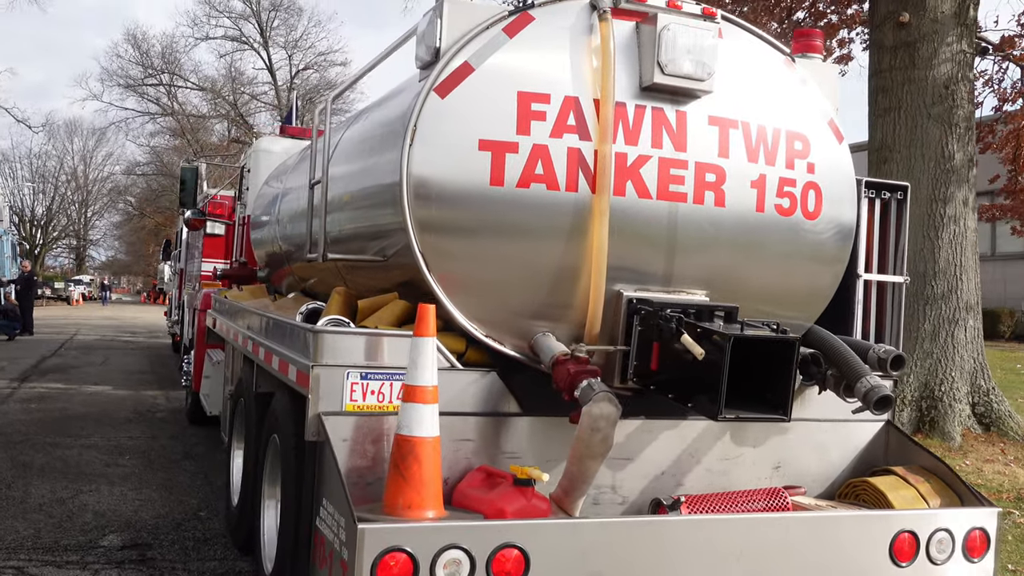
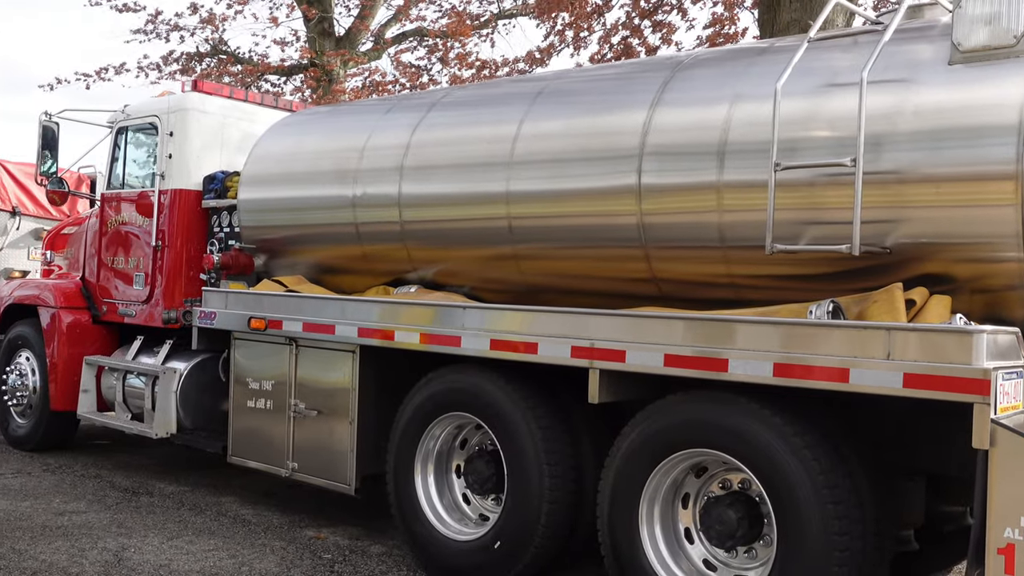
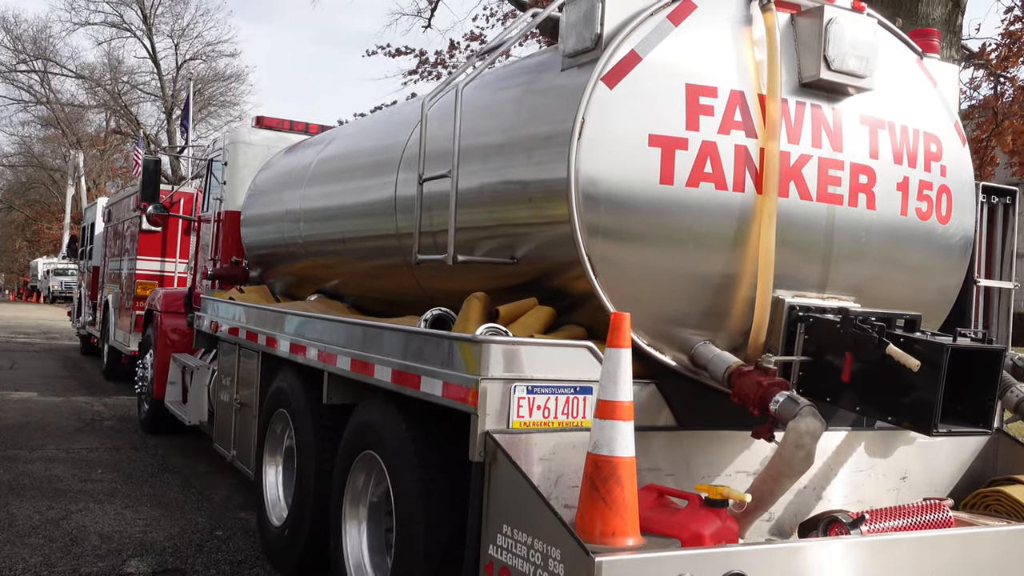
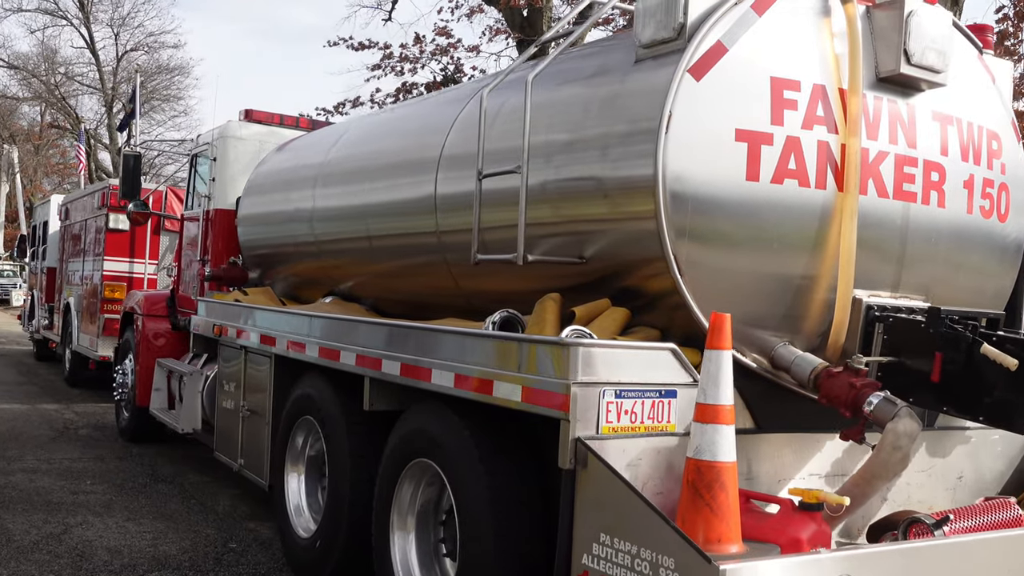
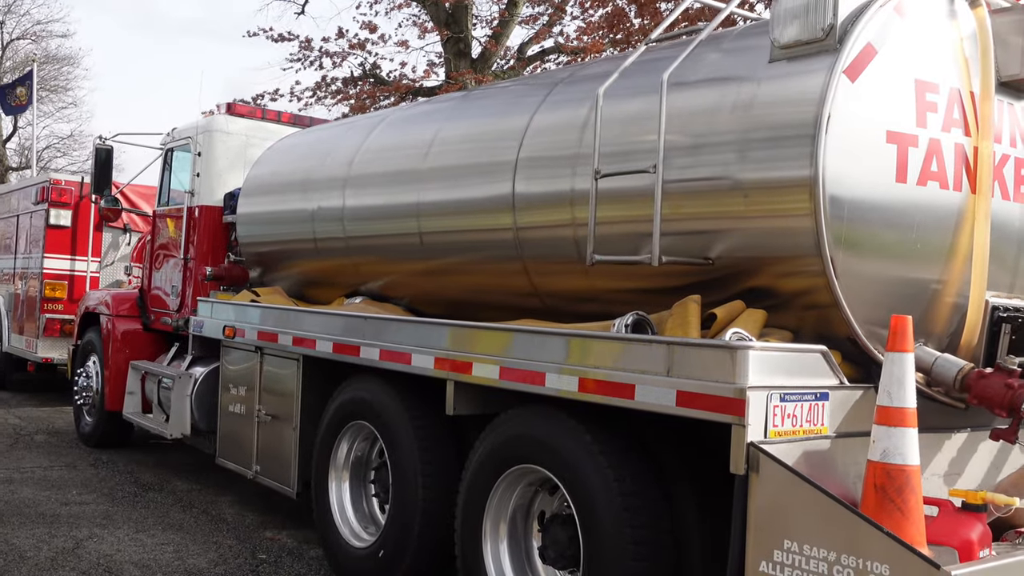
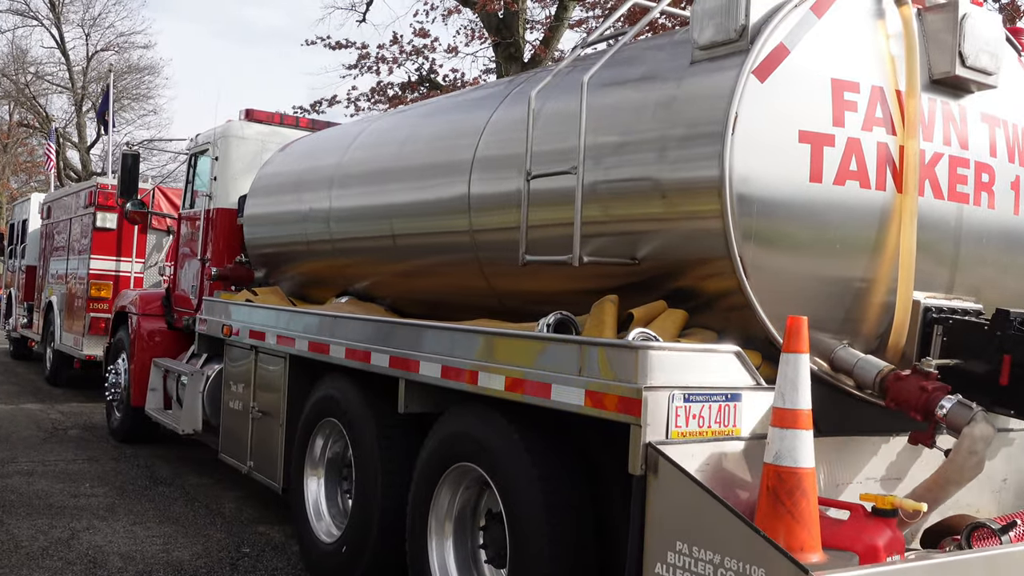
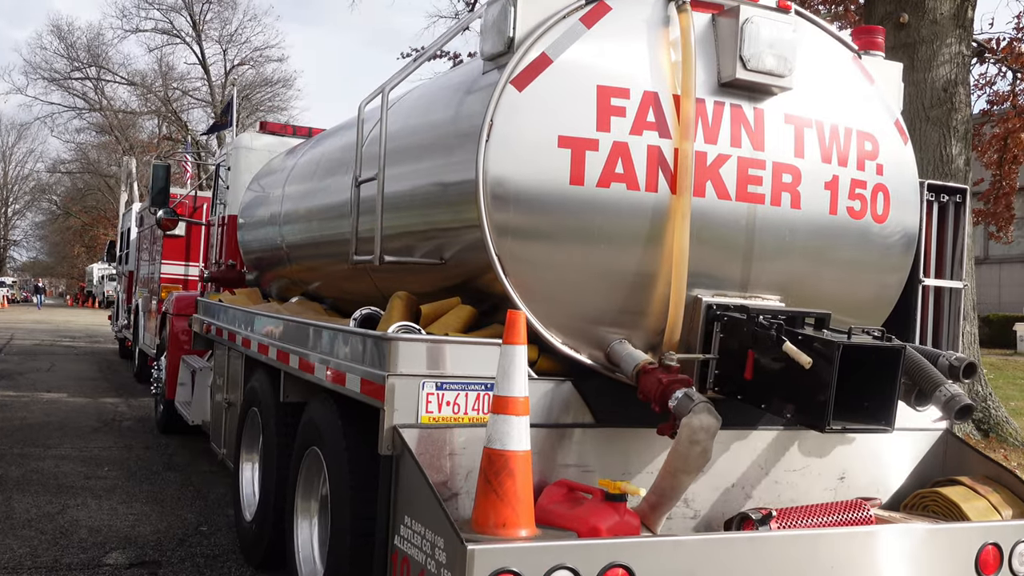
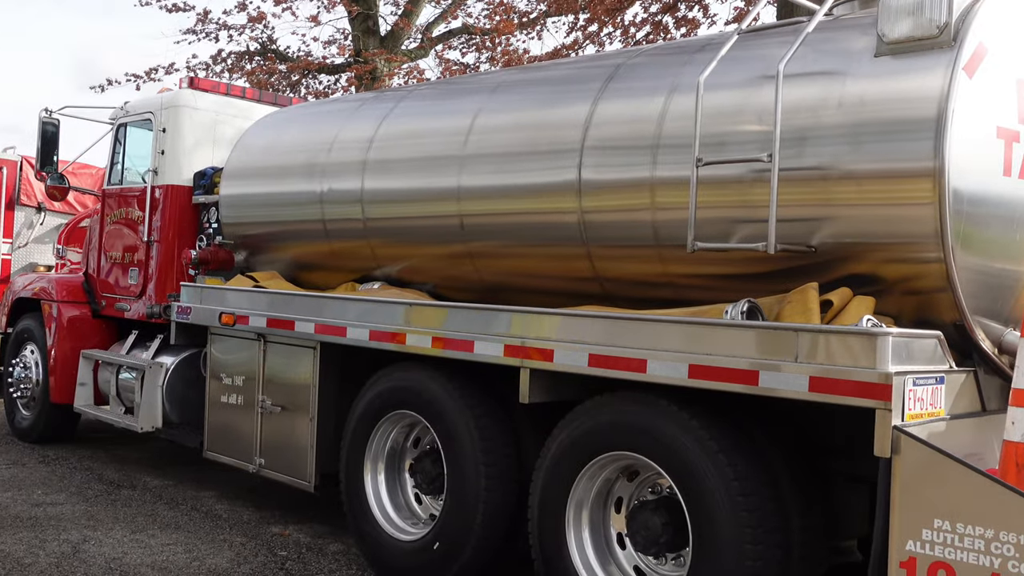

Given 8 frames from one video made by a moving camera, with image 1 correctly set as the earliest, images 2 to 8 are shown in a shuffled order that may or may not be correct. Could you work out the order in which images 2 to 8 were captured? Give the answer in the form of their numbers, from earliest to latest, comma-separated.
7, 3, 4, 6, 5, 8, 2
